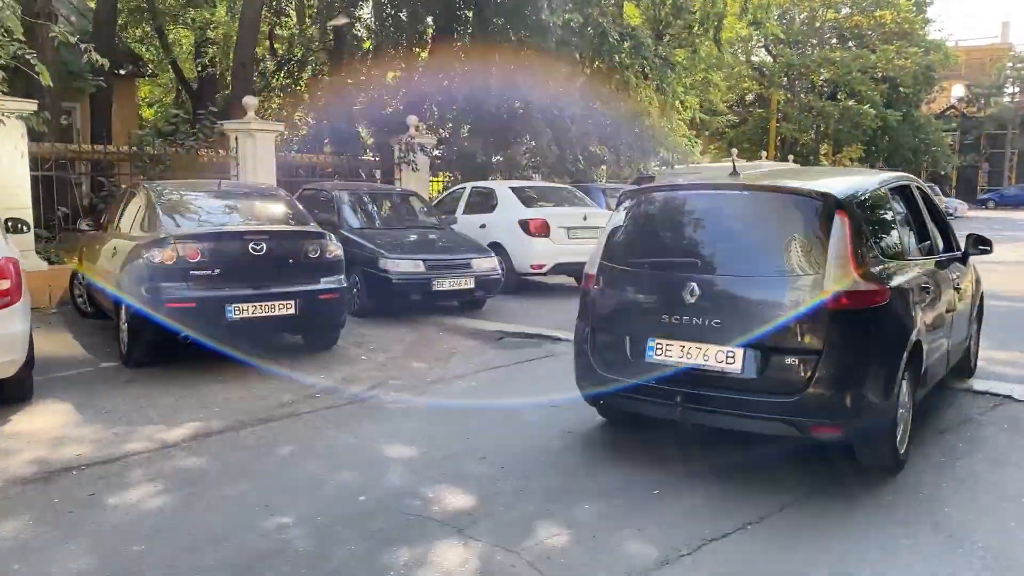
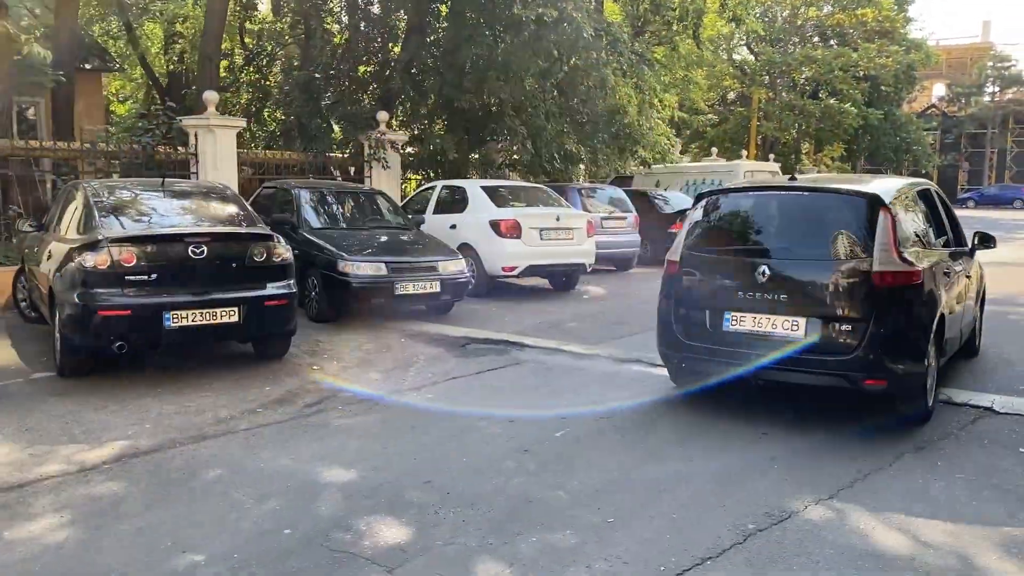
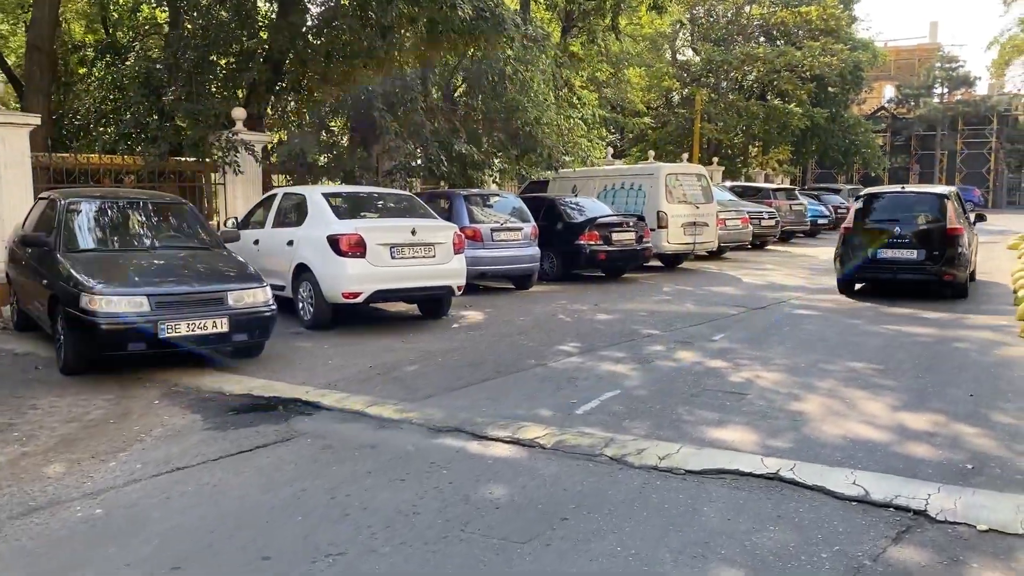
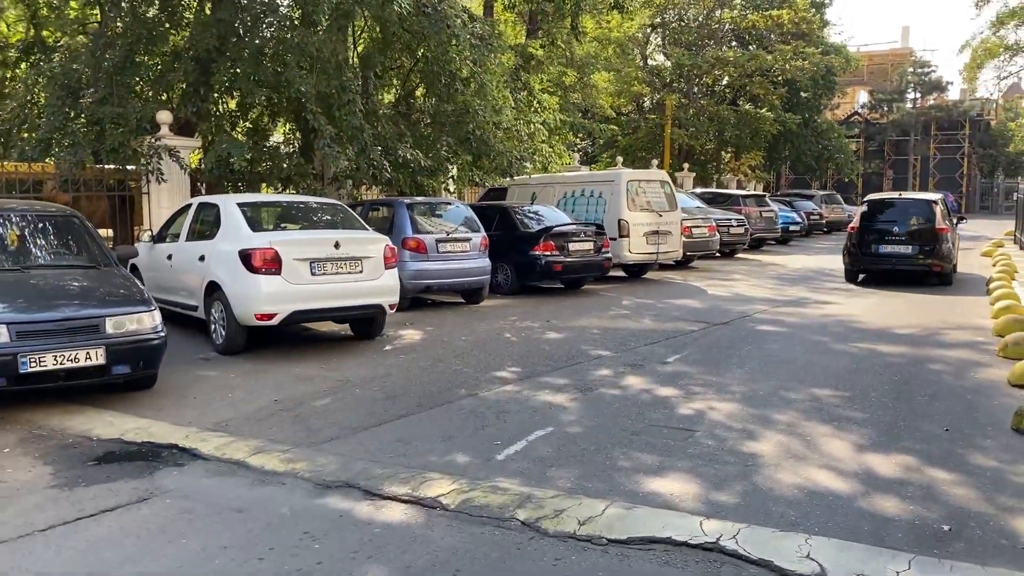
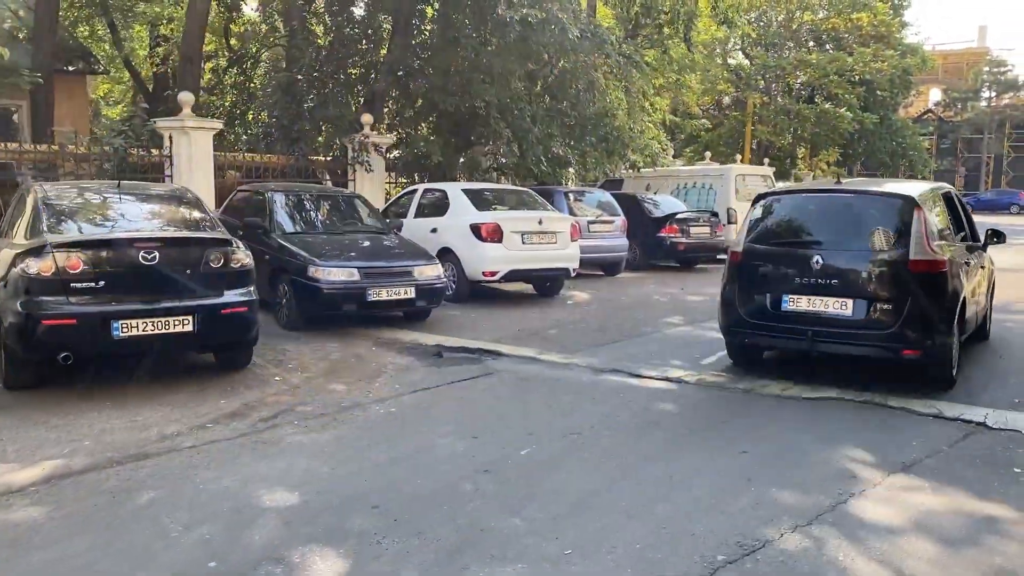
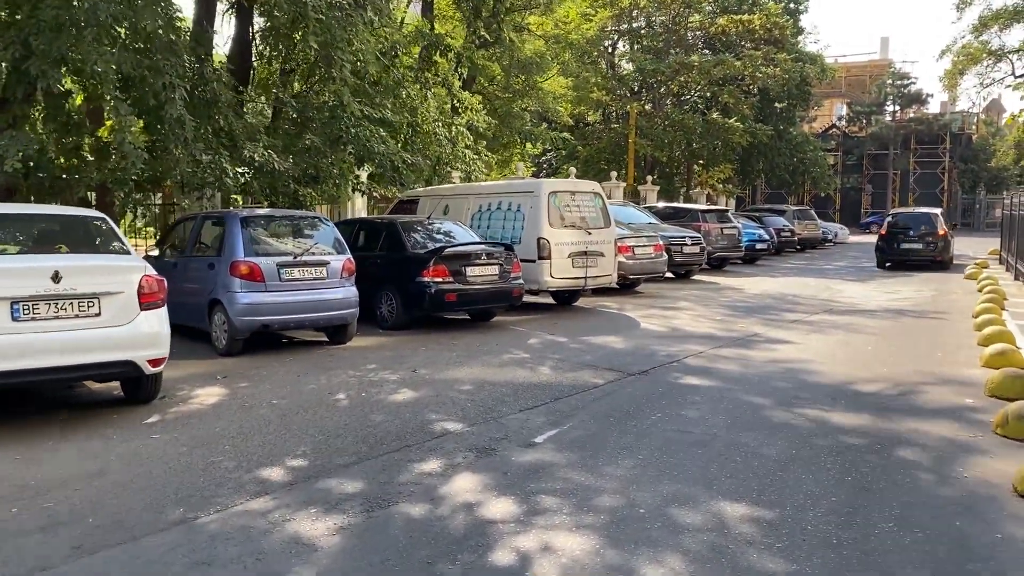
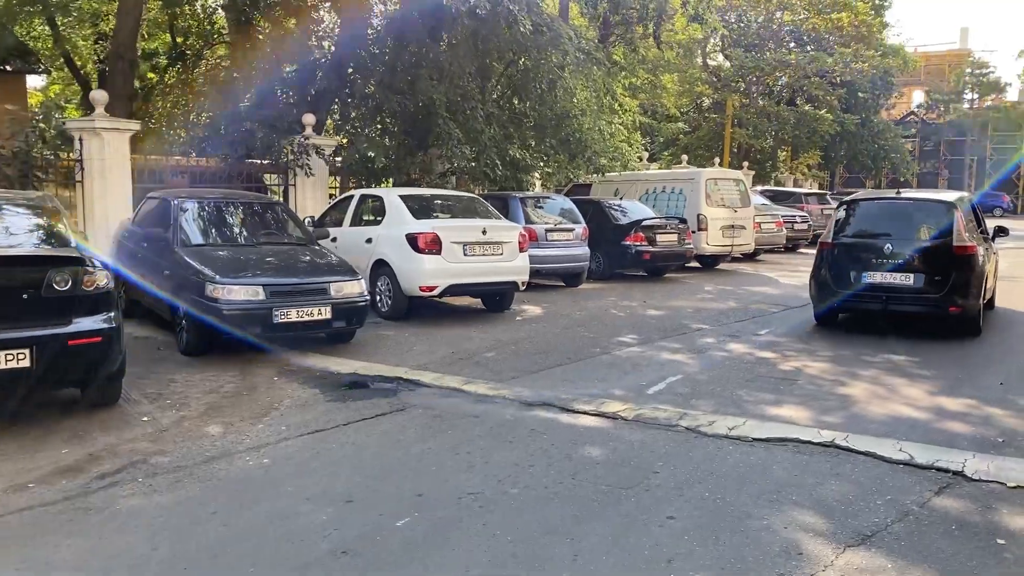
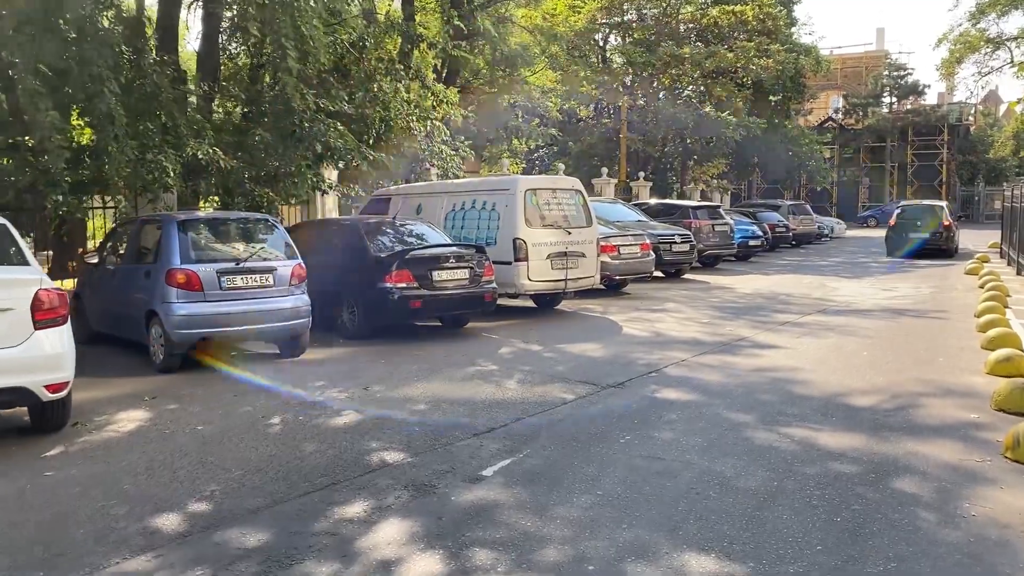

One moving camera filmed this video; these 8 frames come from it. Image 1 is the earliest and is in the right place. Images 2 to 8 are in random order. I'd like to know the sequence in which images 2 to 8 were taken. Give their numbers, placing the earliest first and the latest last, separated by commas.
2, 5, 7, 3, 4, 6, 8
